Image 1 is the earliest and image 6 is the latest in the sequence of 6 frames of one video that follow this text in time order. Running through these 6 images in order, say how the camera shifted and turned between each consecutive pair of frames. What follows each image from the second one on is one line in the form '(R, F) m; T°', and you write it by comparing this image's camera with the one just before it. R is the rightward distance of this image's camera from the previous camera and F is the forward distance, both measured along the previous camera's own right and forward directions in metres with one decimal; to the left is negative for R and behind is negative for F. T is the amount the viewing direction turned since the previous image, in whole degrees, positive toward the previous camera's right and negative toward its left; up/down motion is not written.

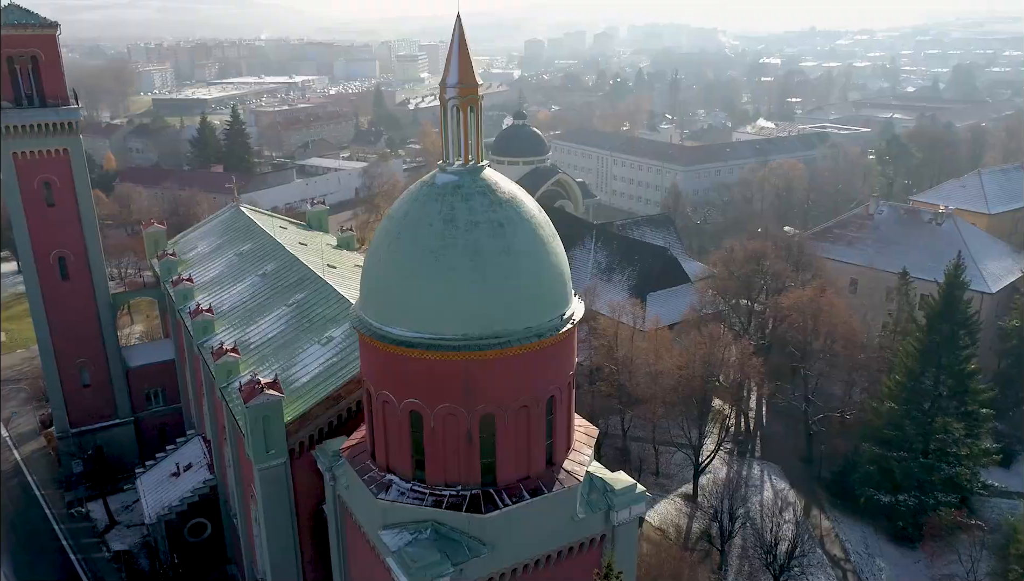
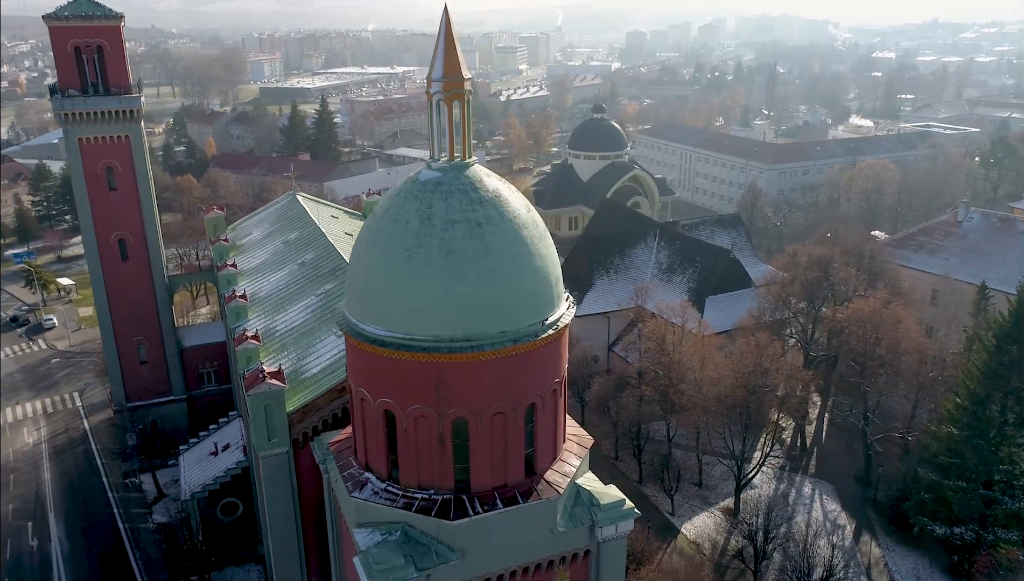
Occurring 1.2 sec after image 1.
(+2.1, +0.6) m; -7°
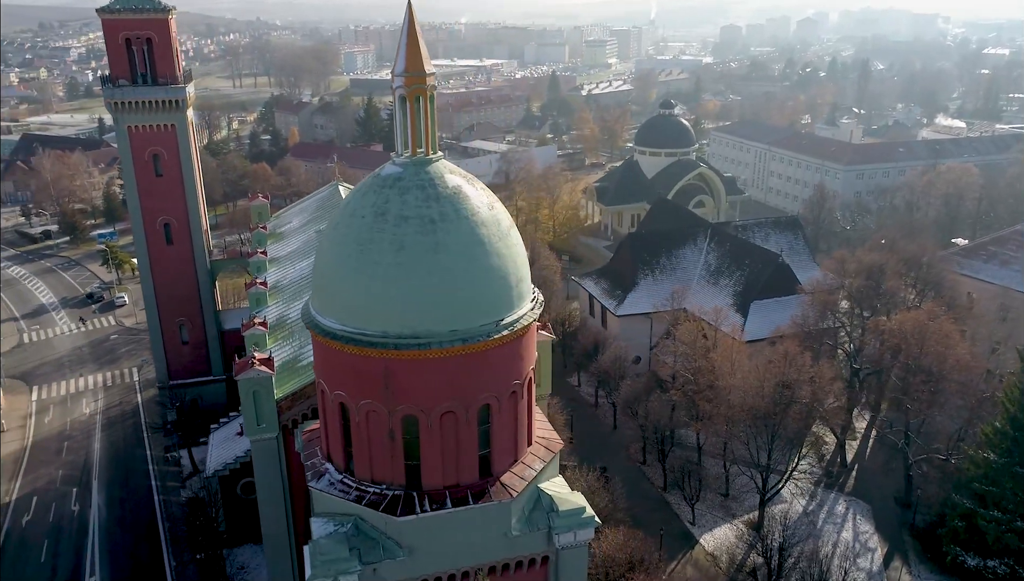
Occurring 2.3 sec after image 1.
(+2.3, +0.3) m; -6°
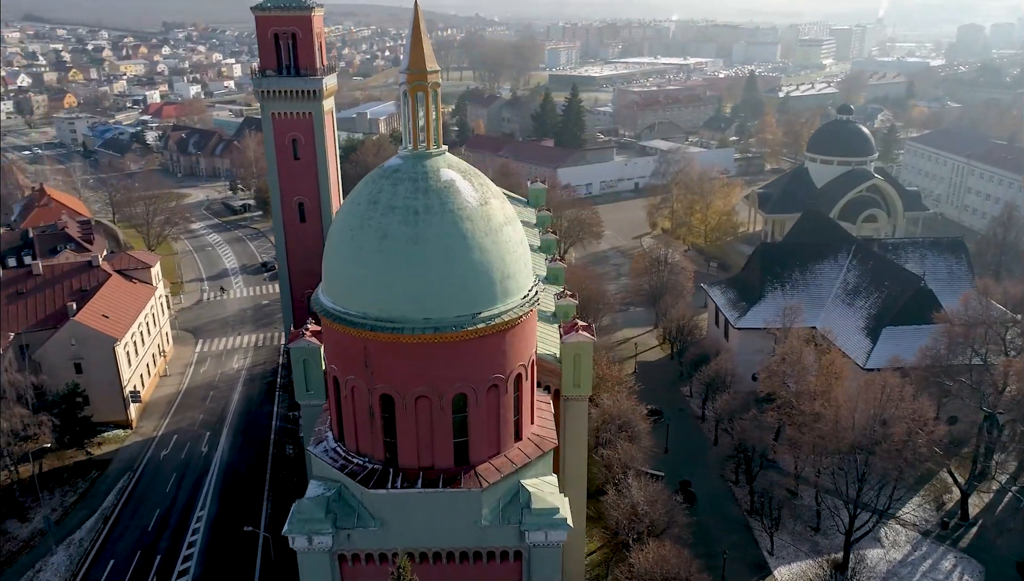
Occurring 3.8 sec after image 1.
(+3.8, +0.2) m; -14°
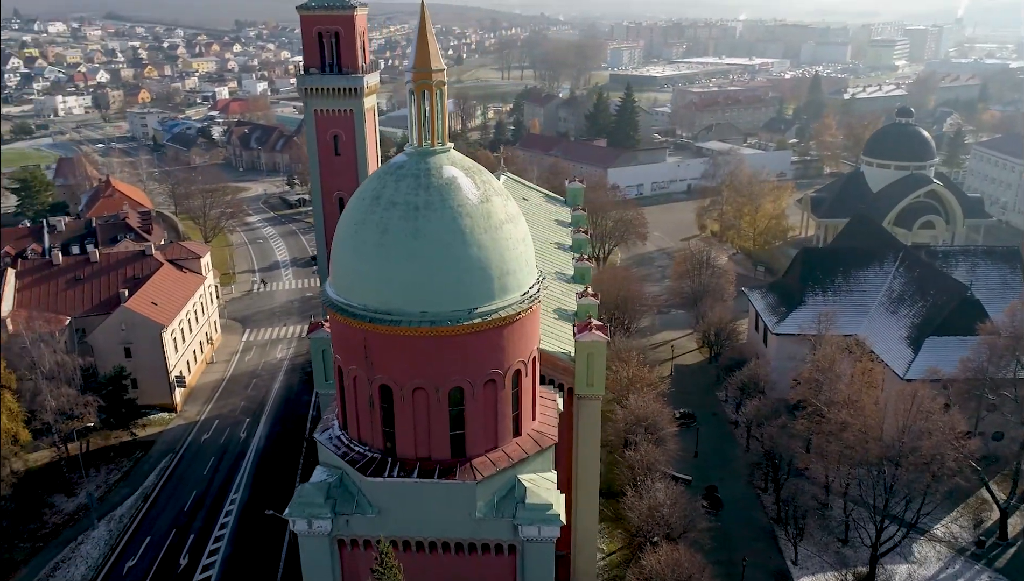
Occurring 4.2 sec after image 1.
(+1.2, -0.1) m; -4°
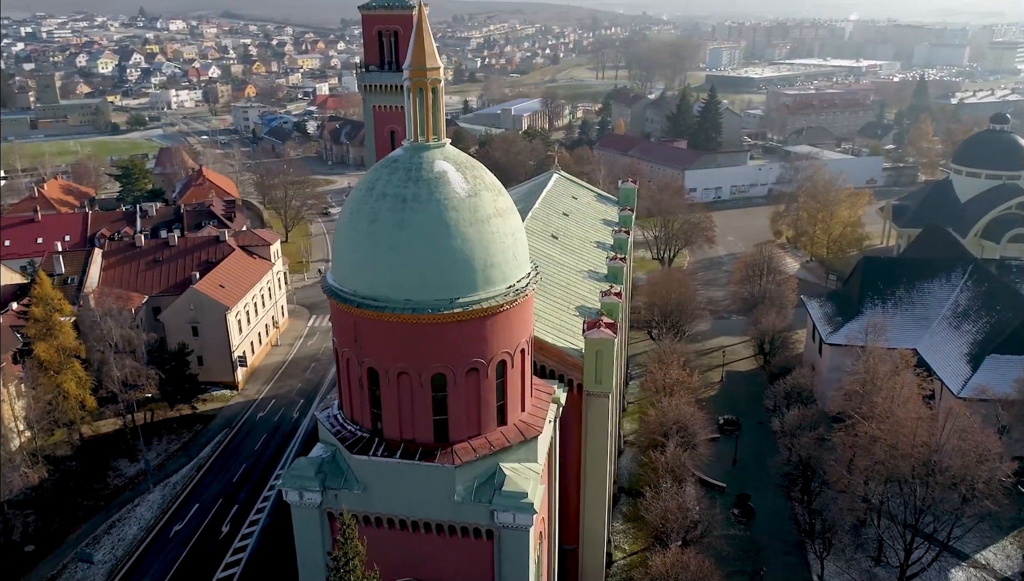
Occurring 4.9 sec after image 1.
(+2.1, -0.3) m; -7°
